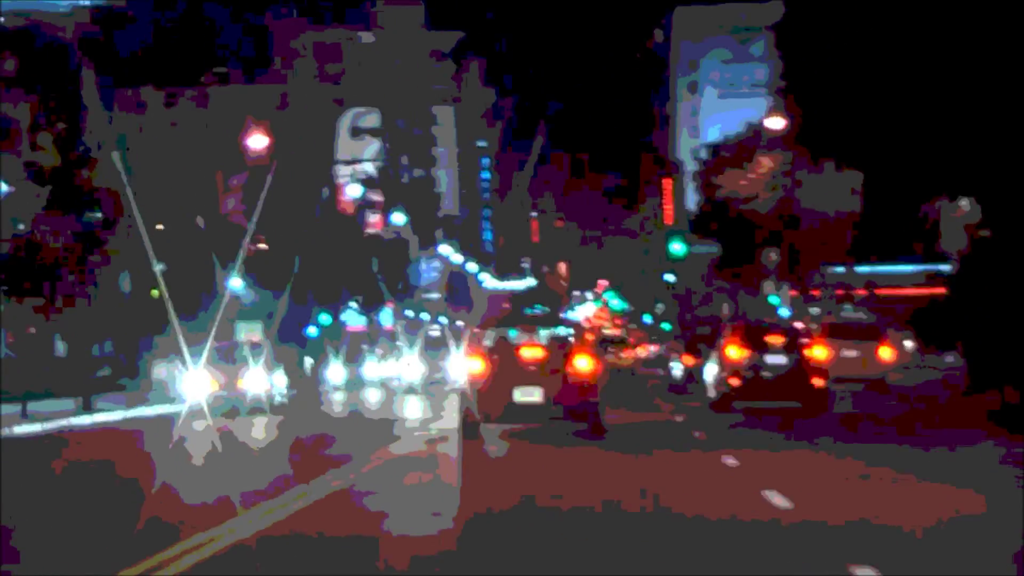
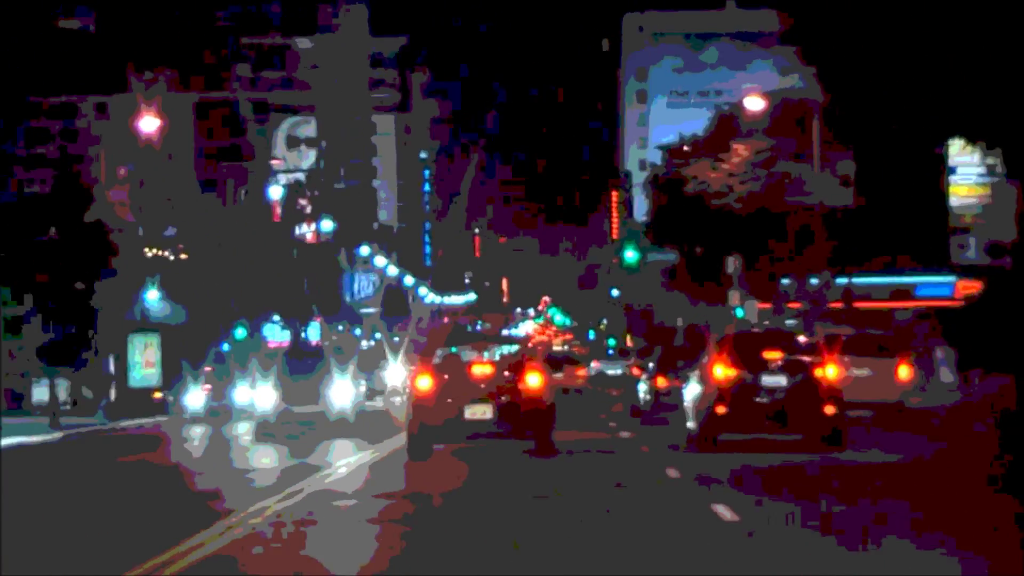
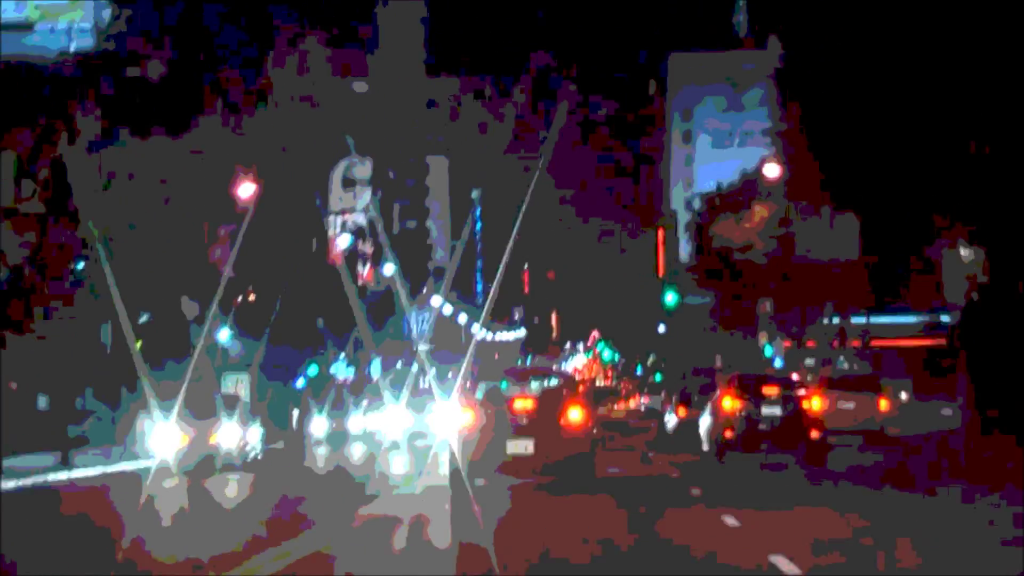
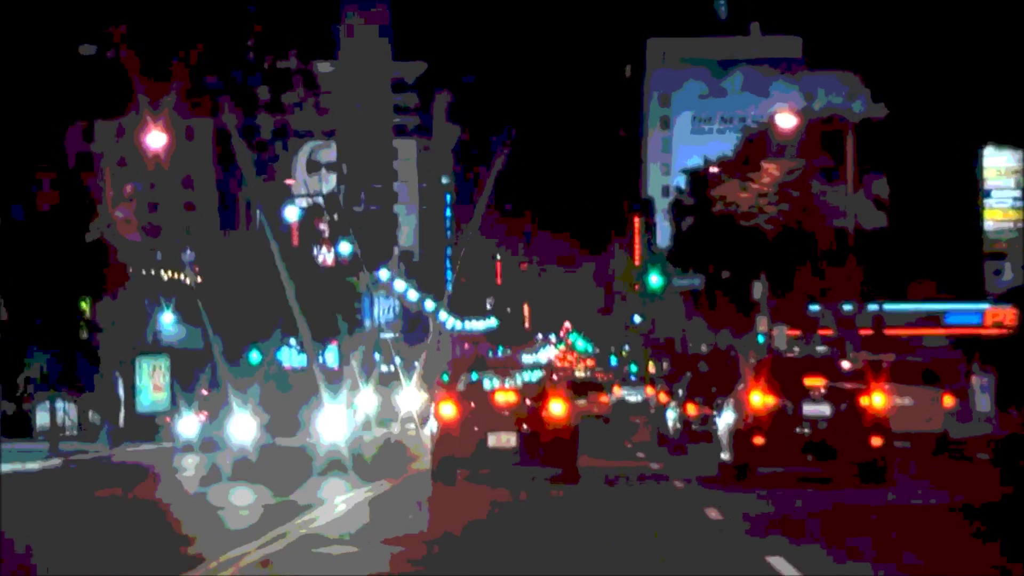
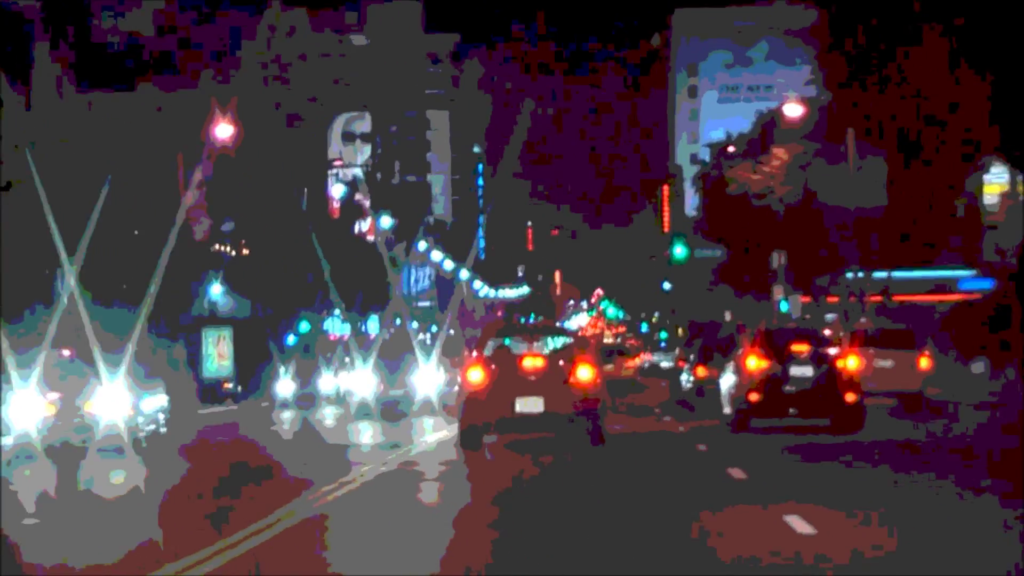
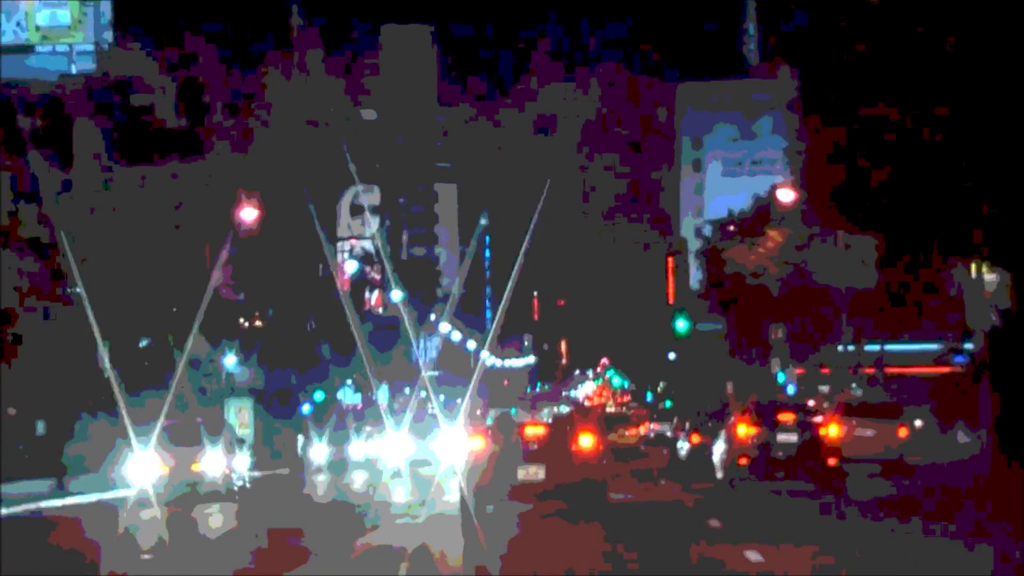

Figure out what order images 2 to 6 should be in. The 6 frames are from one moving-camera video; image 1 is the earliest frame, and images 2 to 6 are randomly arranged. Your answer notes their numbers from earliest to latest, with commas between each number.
3, 6, 5, 2, 4
